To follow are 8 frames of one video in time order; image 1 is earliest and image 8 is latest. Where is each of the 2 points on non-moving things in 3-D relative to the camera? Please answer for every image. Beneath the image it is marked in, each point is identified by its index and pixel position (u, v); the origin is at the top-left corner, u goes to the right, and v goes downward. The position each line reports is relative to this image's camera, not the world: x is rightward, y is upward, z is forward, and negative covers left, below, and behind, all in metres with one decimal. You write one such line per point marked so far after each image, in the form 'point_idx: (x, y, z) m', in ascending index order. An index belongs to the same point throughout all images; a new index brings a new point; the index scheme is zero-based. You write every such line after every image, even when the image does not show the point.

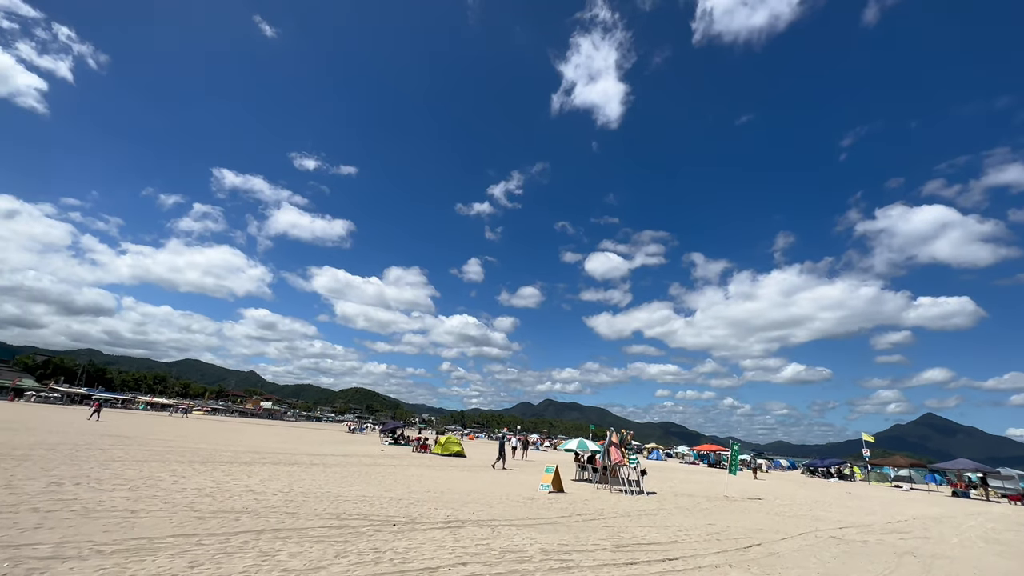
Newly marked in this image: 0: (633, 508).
0: (+4.1, -7.5, +15.3) m
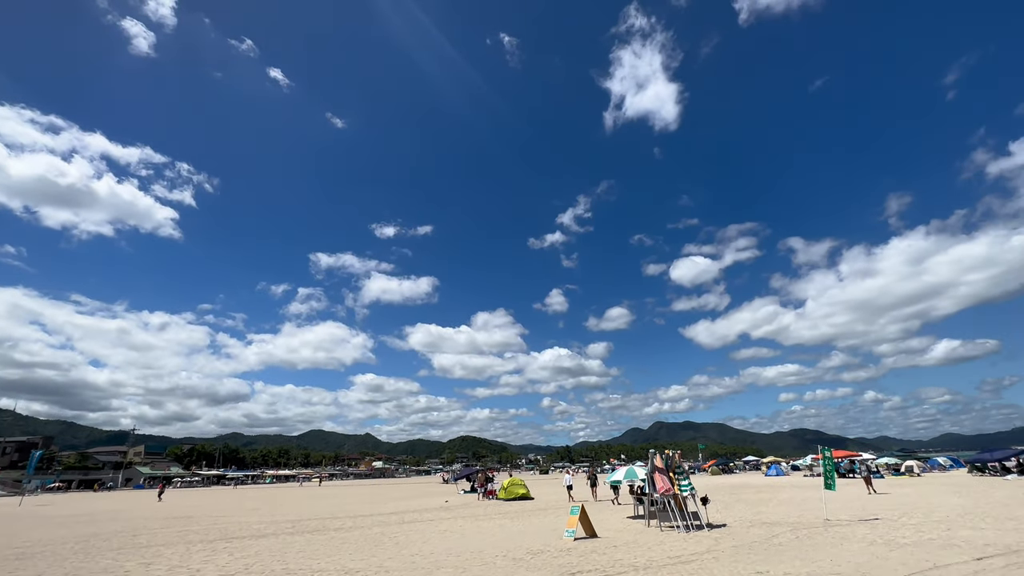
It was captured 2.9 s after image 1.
0: (+4.0, -7.0, +11.8) m
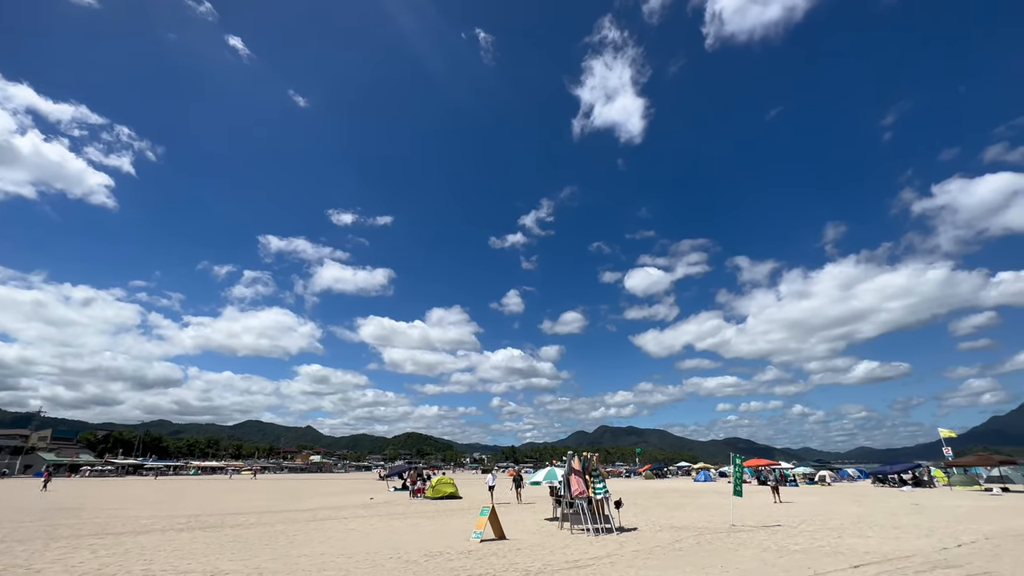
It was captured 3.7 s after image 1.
0: (+1.4, -7.0, +11.6) m
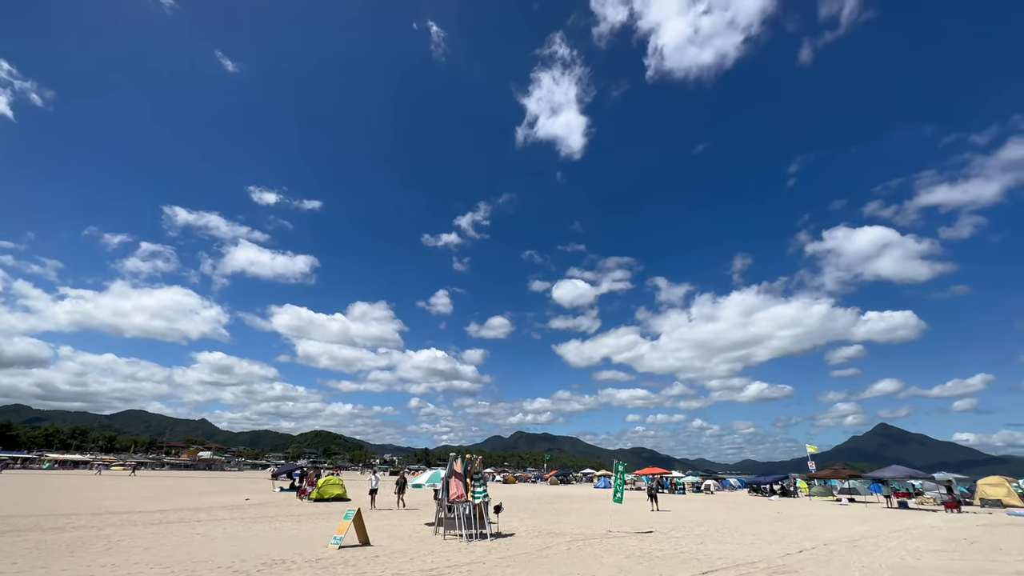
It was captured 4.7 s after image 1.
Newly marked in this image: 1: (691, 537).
0: (-2.2, -6.7, +10.8) m
1: (+6.6, -9.2, +16.5) m
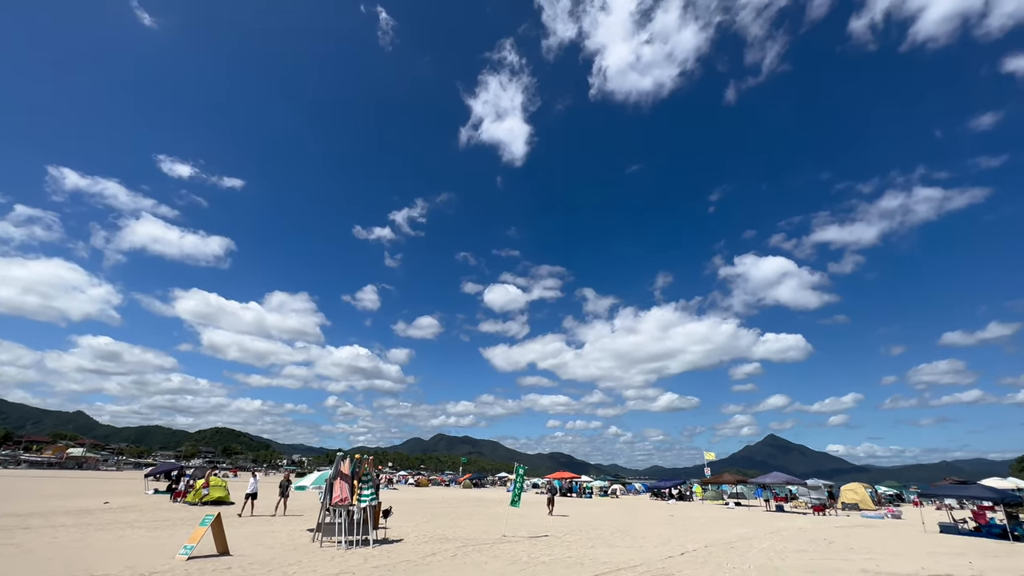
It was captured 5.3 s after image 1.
0: (-5.0, -6.2, +9.6) m
1: (+2.6, -9.3, +16.5) m
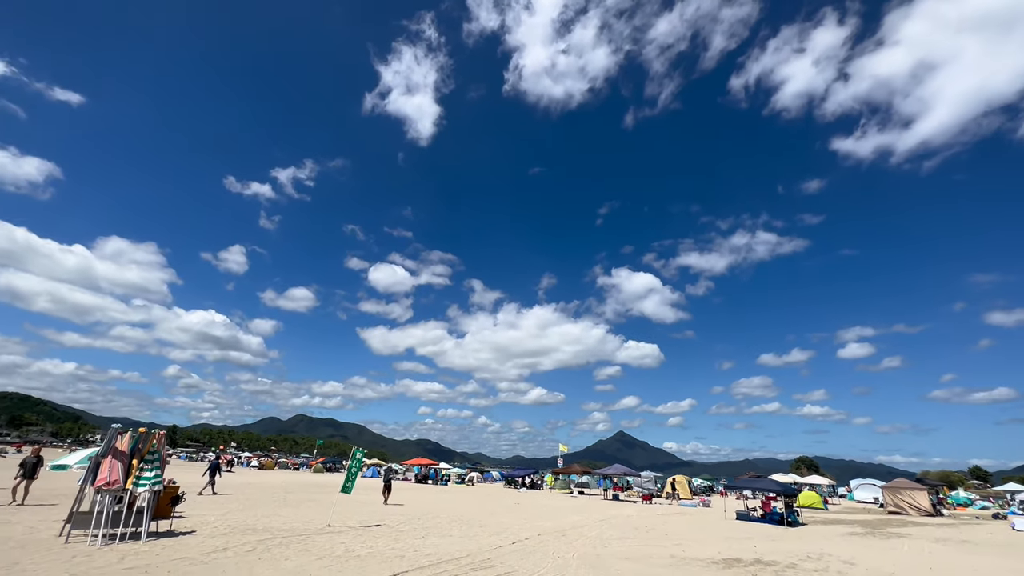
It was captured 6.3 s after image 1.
0: (-8.6, -4.7, +7.0) m
1: (-3.4, -8.4, +15.6) m
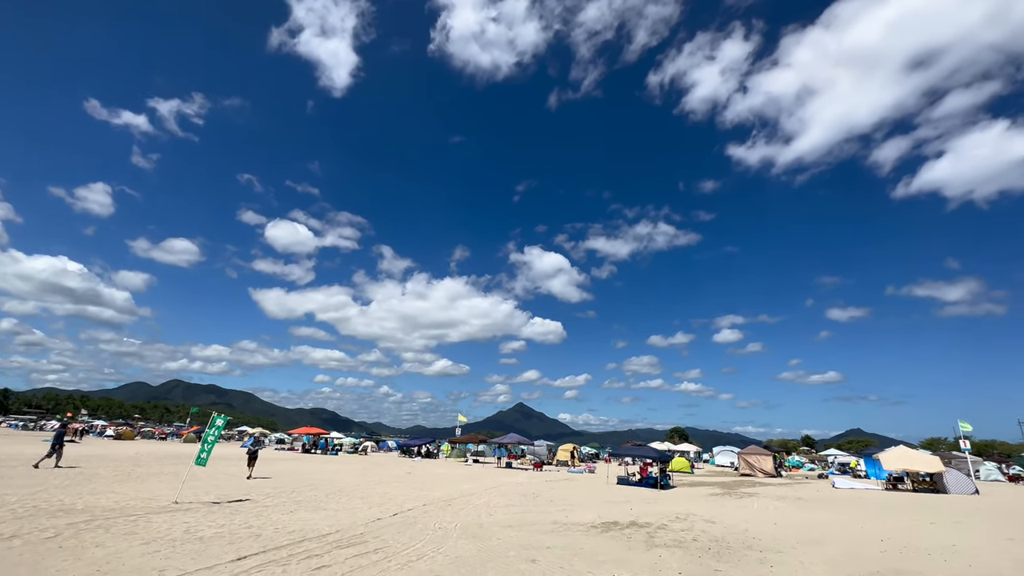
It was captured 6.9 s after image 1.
0: (-10.3, -3.3, +4.4) m
1: (-7.1, -6.8, +14.0) m
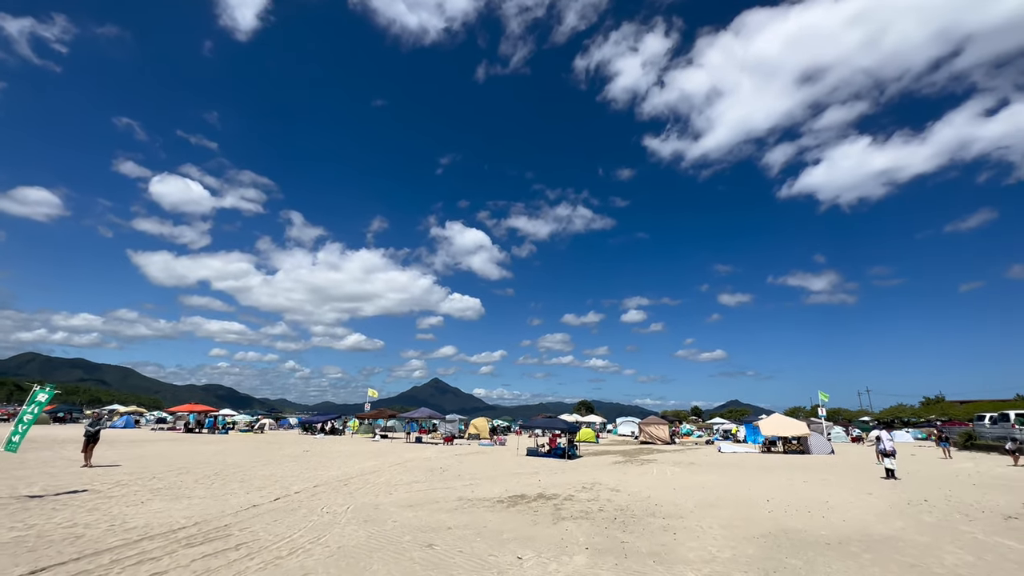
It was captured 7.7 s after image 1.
0: (-11.1, -2.3, +1.5) m
1: (-9.8, -5.4, +11.7) m
